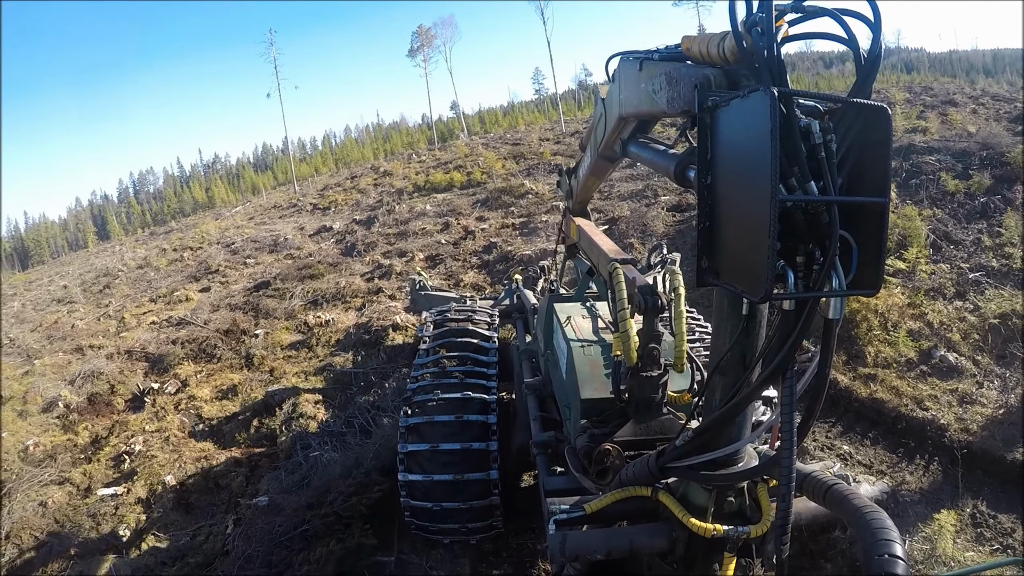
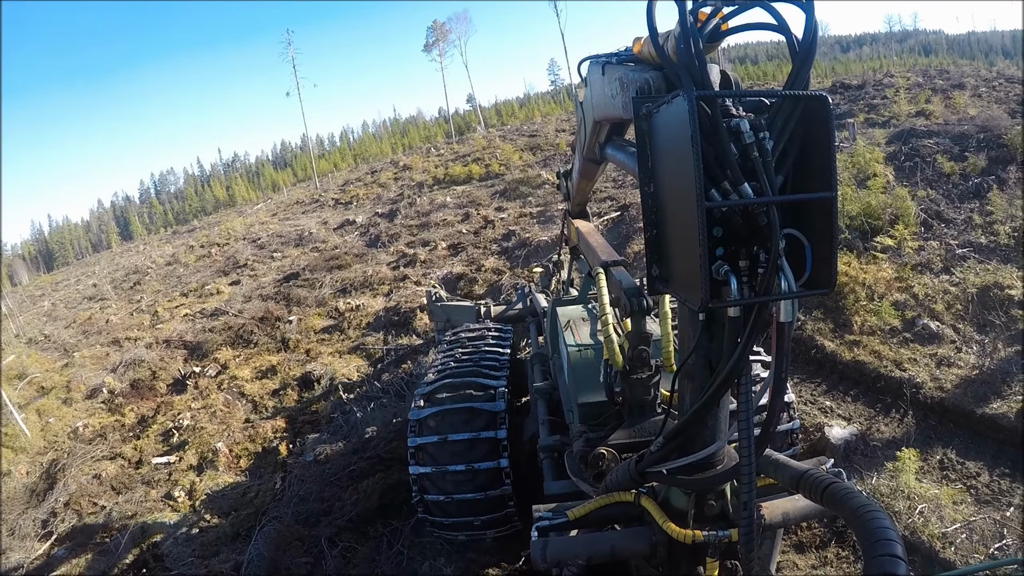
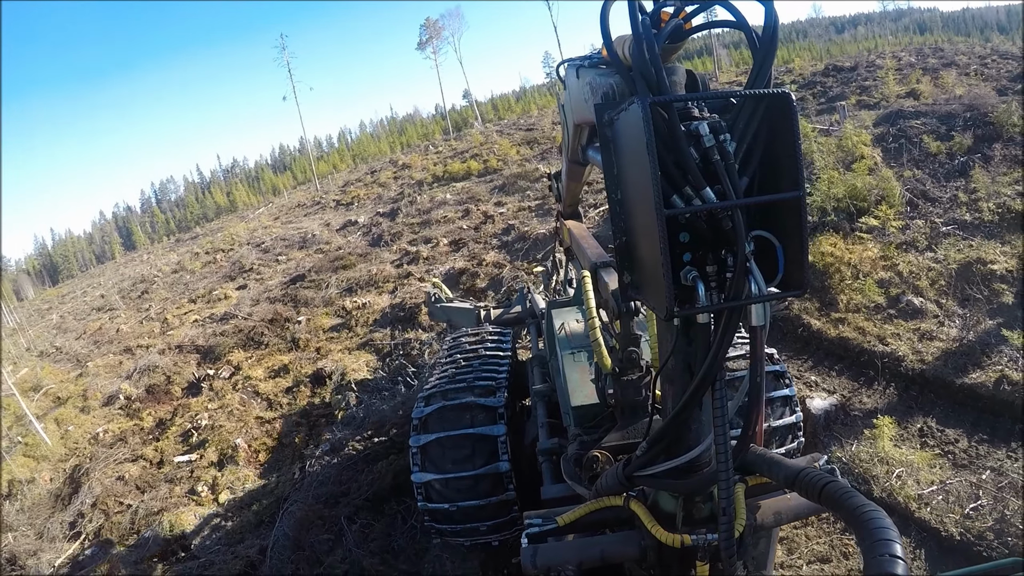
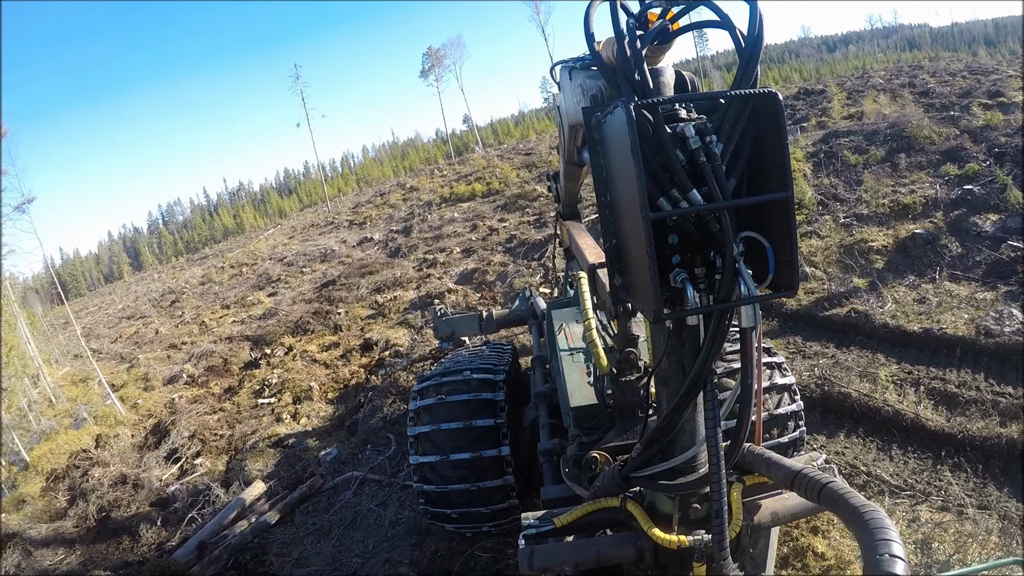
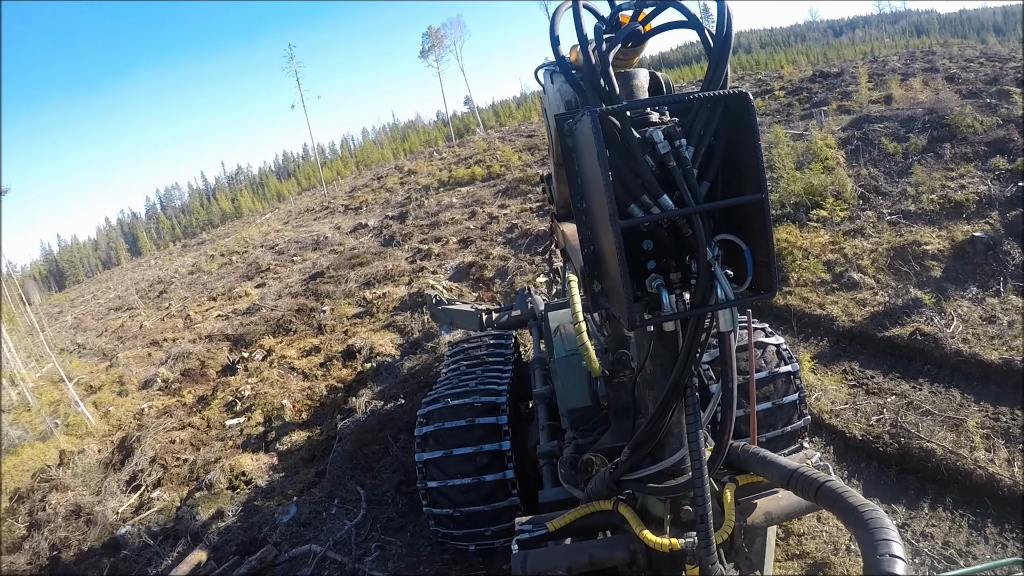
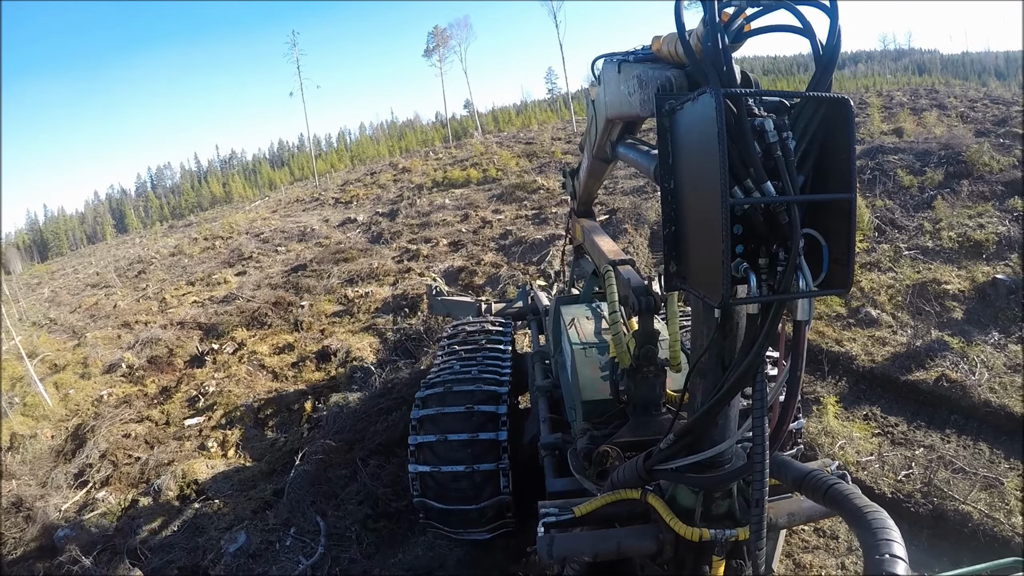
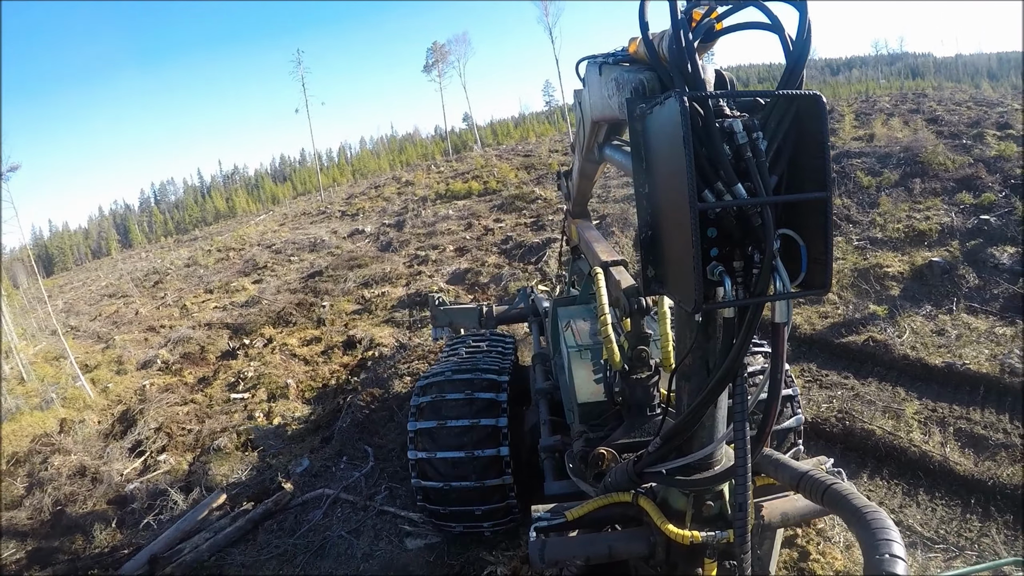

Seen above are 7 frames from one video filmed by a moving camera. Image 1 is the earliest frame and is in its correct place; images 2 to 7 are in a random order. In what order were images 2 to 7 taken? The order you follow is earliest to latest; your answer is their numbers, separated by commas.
2, 3, 6, 5, 7, 4
